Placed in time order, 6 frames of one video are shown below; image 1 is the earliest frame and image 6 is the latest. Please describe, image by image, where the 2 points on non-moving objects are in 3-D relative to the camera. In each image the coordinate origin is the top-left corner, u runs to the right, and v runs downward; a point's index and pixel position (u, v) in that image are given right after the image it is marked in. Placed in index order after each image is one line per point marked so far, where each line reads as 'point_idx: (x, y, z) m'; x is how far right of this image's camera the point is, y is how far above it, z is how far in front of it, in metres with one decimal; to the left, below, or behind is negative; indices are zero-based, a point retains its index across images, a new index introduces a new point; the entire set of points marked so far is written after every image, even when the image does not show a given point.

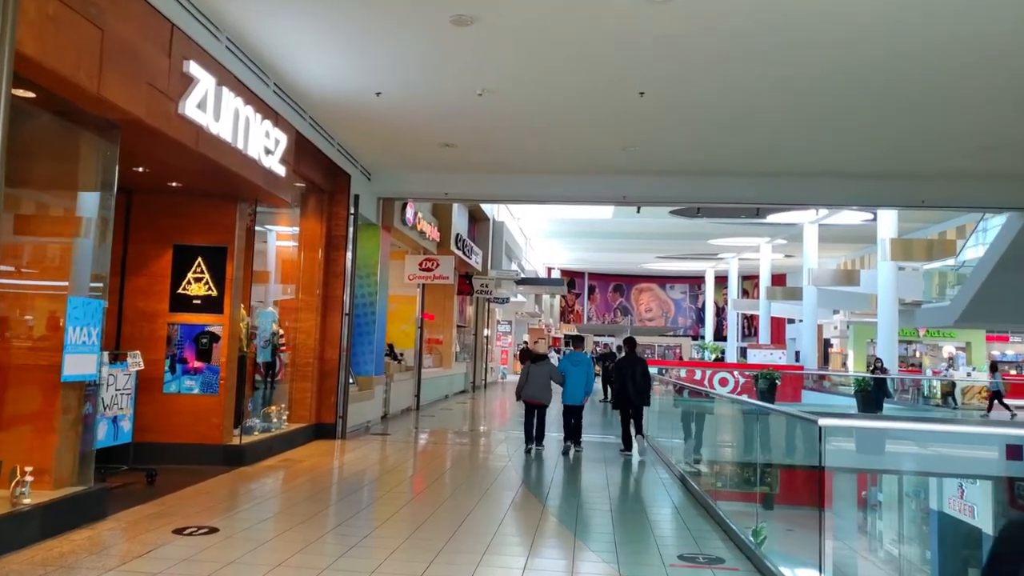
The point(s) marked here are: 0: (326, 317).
0: (-2.3, -0.4, +9.3) m
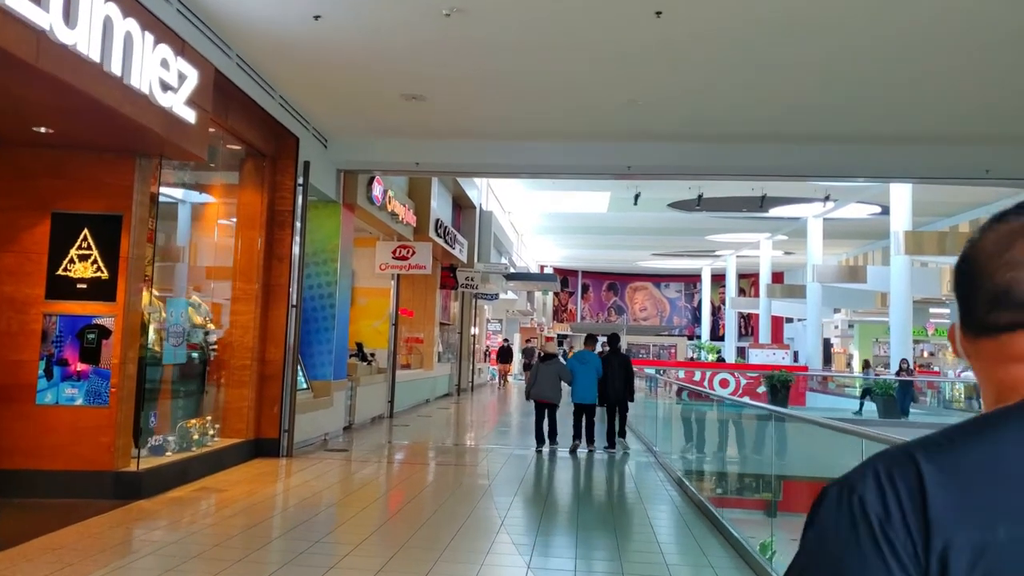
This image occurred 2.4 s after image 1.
0: (-2.5, -0.2, +7.7) m
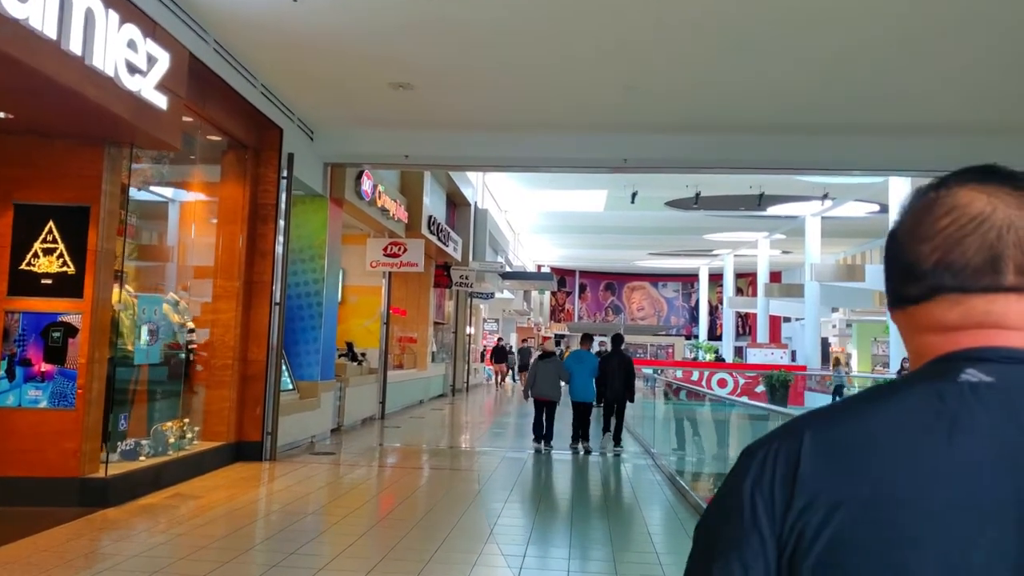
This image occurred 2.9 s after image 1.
0: (-2.6, -0.2, +7.4) m
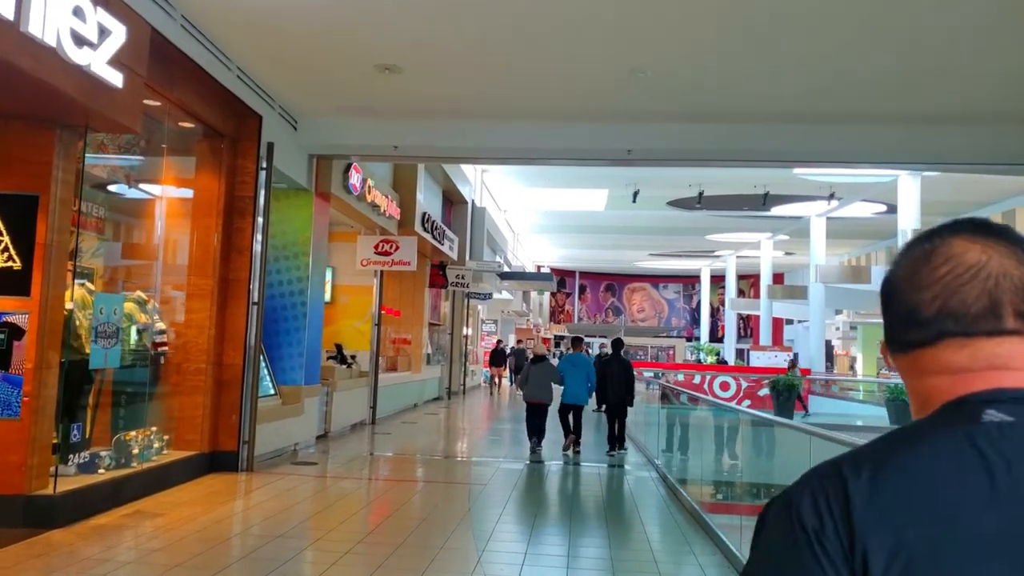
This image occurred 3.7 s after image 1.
0: (-2.6, -0.2, +6.9) m
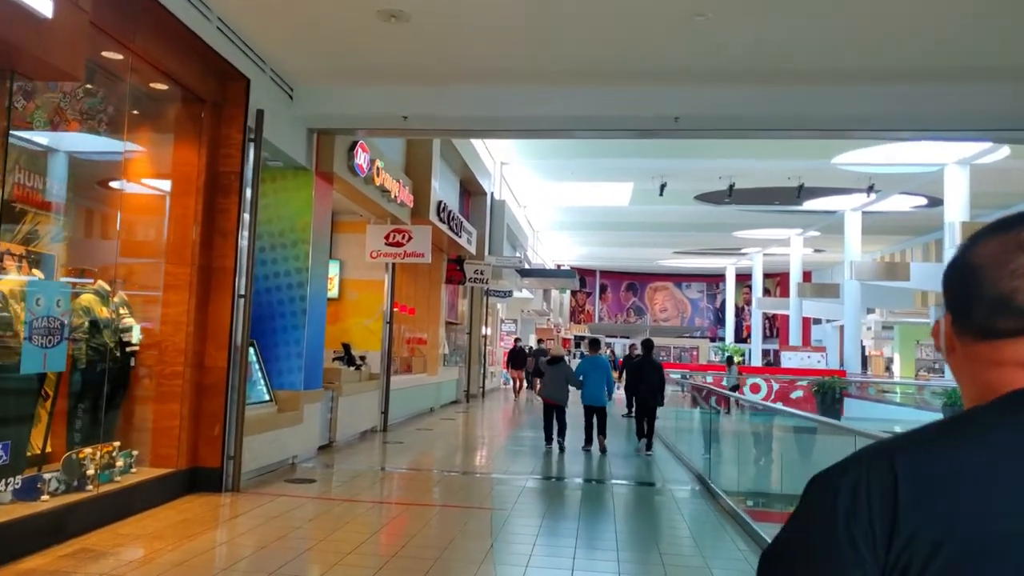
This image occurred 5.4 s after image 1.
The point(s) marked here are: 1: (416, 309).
0: (-2.4, -0.1, +6.0) m
1: (-1.8, -0.4, +14.0) m
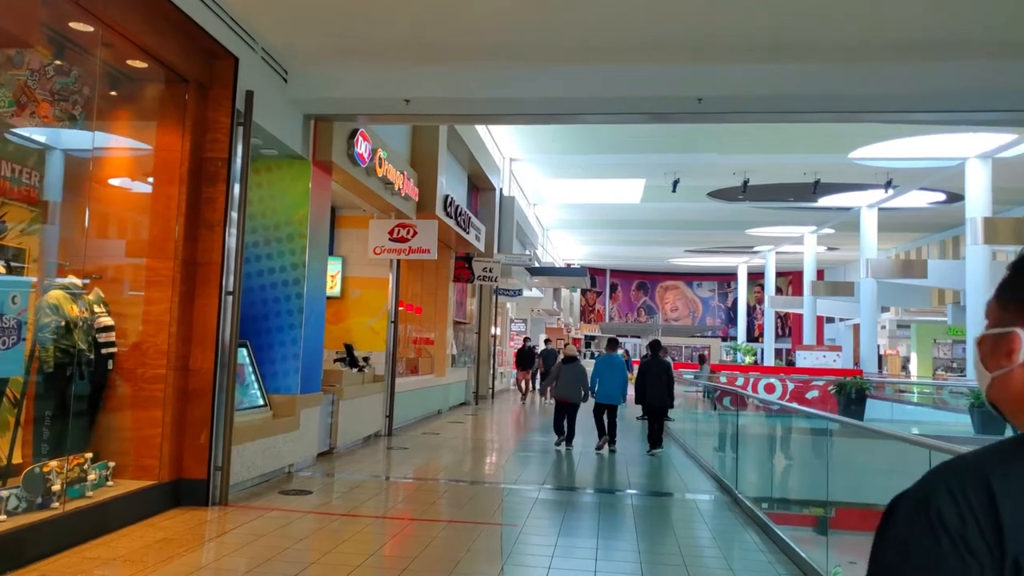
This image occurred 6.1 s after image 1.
0: (-2.3, -0.1, +5.5) m
1: (-1.6, -0.4, +13.5) m
